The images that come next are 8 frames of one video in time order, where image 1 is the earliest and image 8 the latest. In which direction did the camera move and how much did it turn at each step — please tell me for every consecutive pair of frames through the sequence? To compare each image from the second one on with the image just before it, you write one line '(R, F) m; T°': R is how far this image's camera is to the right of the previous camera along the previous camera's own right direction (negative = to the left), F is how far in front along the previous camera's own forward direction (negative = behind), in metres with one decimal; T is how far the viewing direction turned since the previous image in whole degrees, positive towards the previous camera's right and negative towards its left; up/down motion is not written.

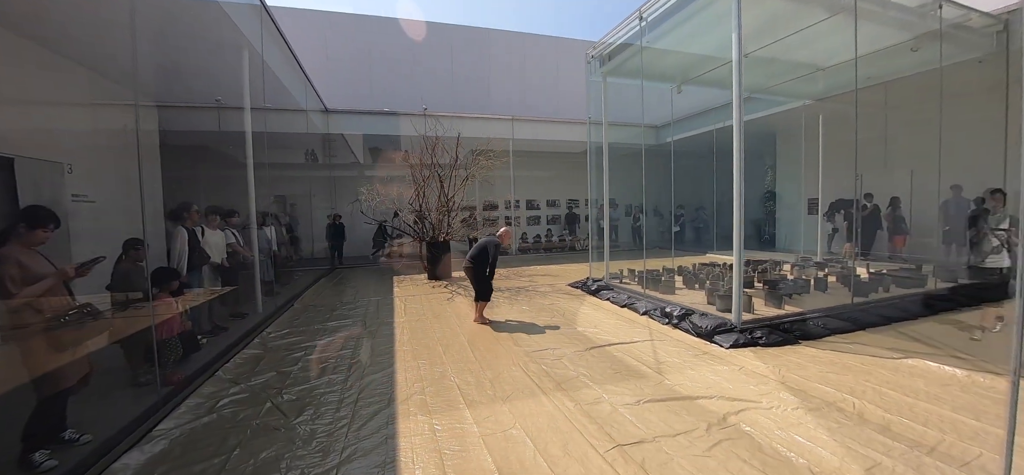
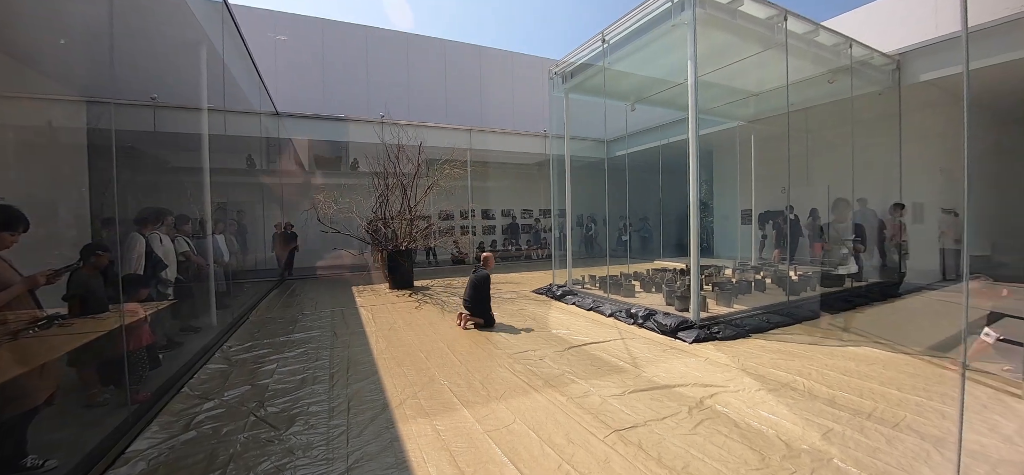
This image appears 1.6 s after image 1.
(-0.3, -0.1) m; +7°
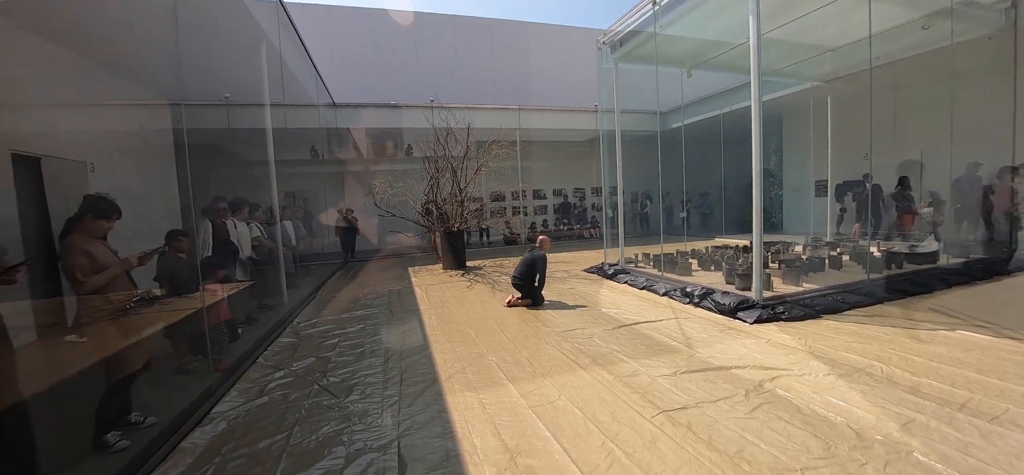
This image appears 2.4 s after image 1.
(0.0, 0.0) m; -7°
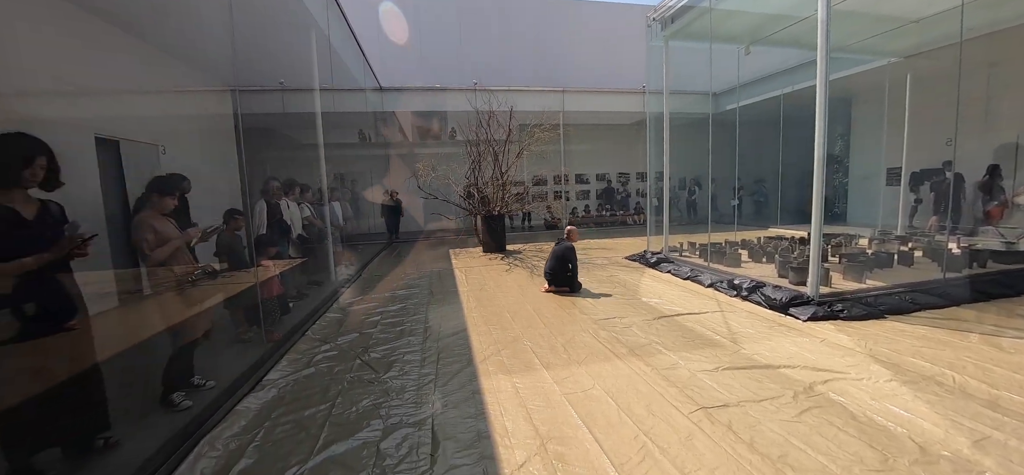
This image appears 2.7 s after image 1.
(0.0, 0.0) m; -5°
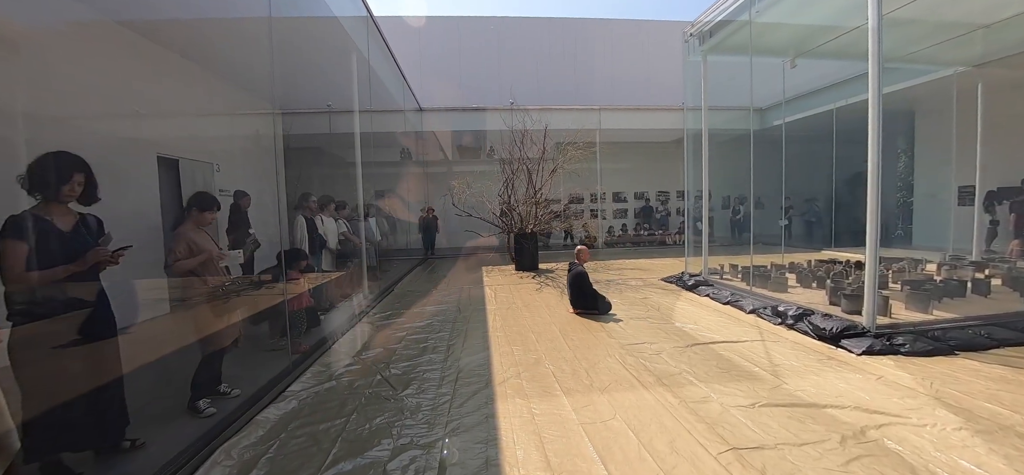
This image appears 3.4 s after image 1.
(+0.1, 0.0) m; -5°
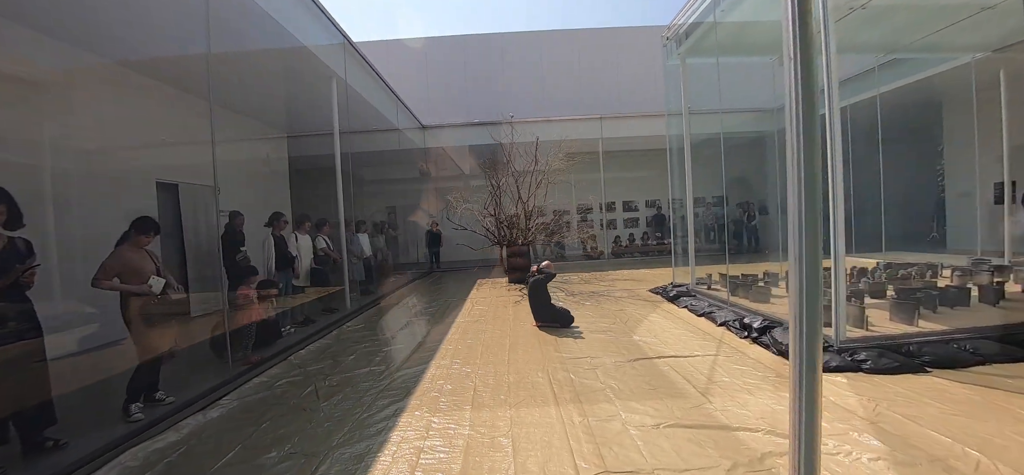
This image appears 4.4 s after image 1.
(+0.9, 0.0) m; -5°
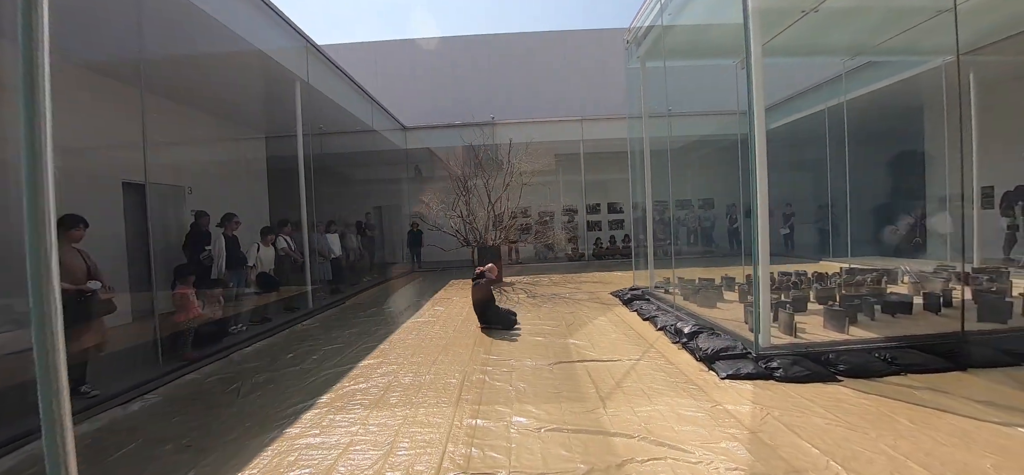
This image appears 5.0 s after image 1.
(+0.7, 0.0) m; -1°
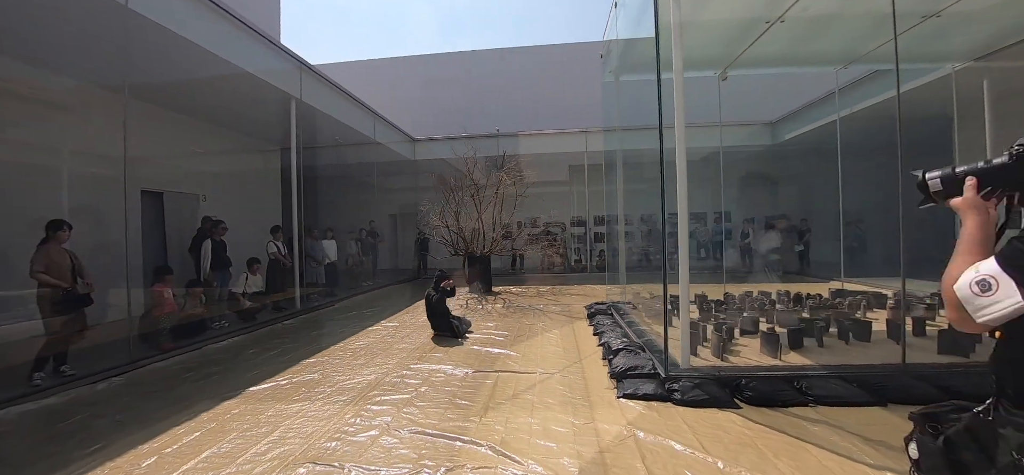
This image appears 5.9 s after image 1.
(+1.0, -0.1) m; -6°
